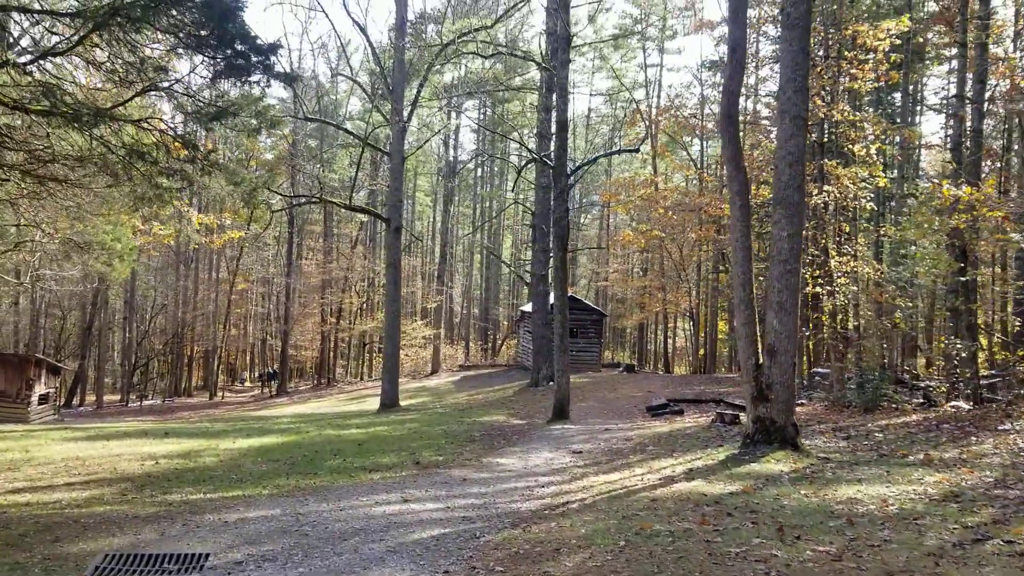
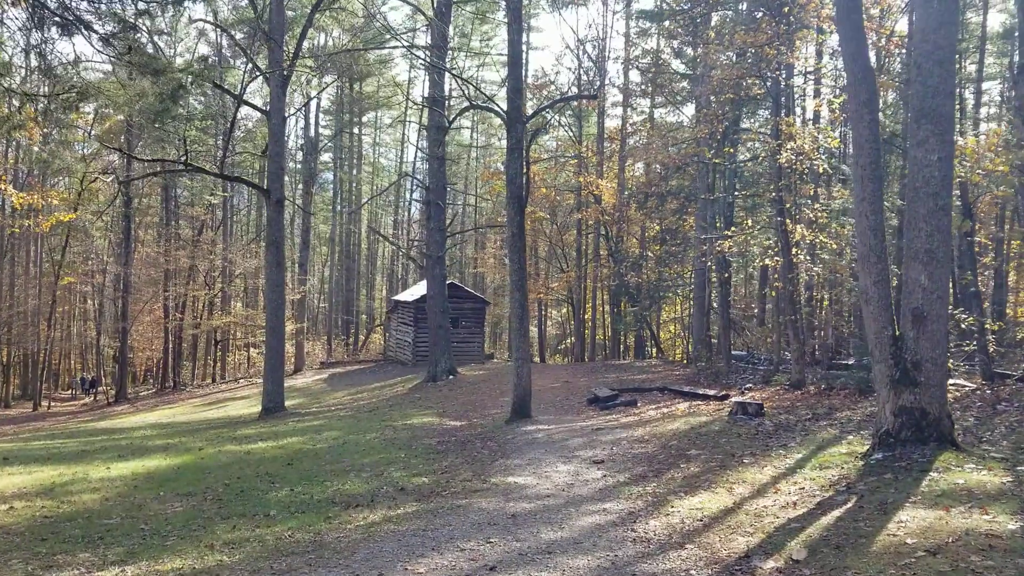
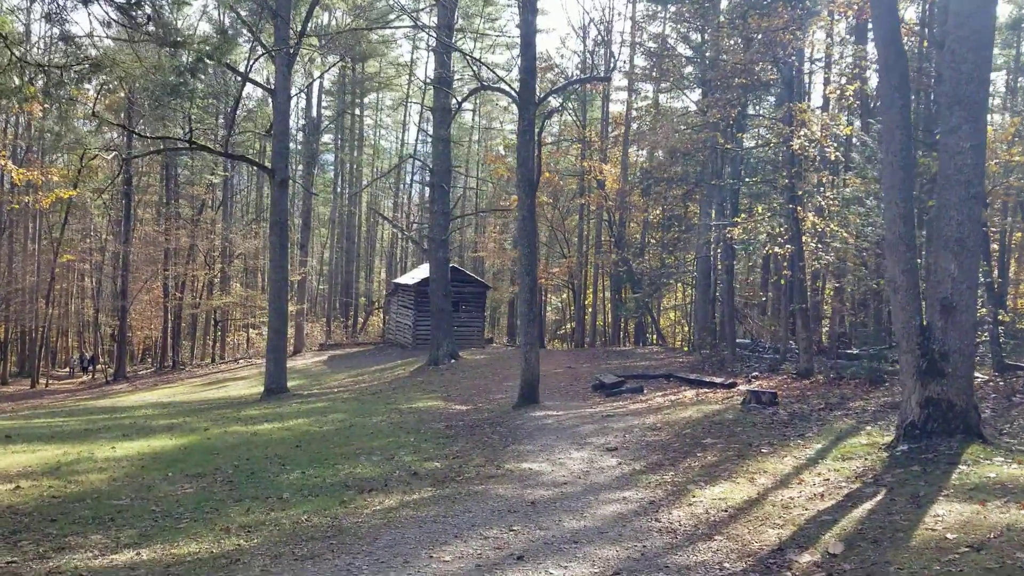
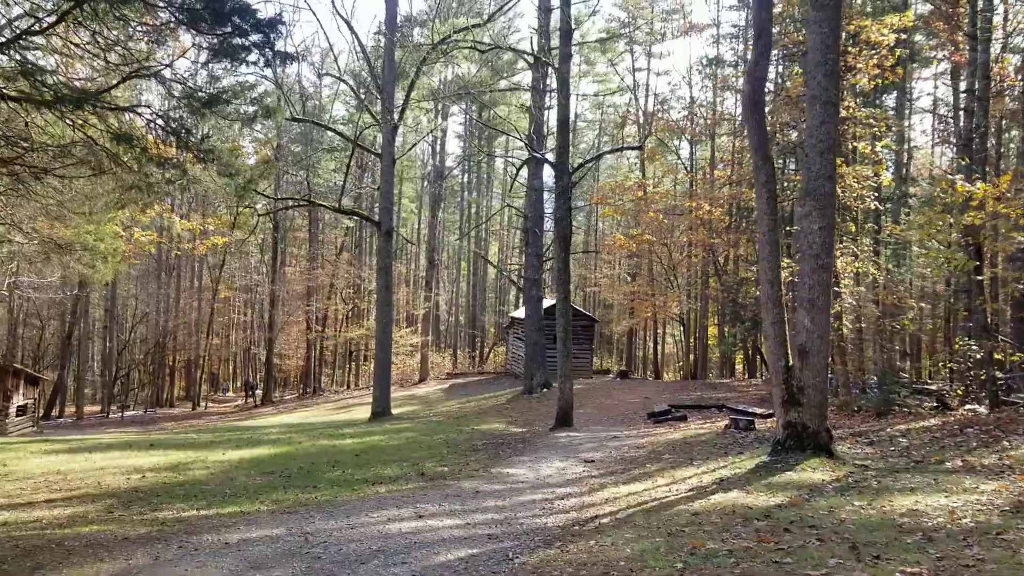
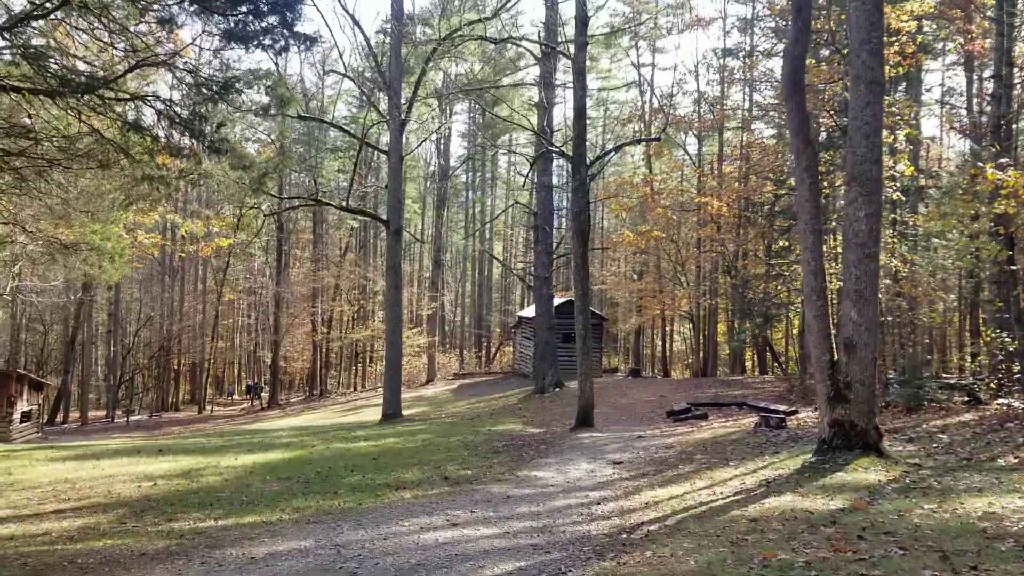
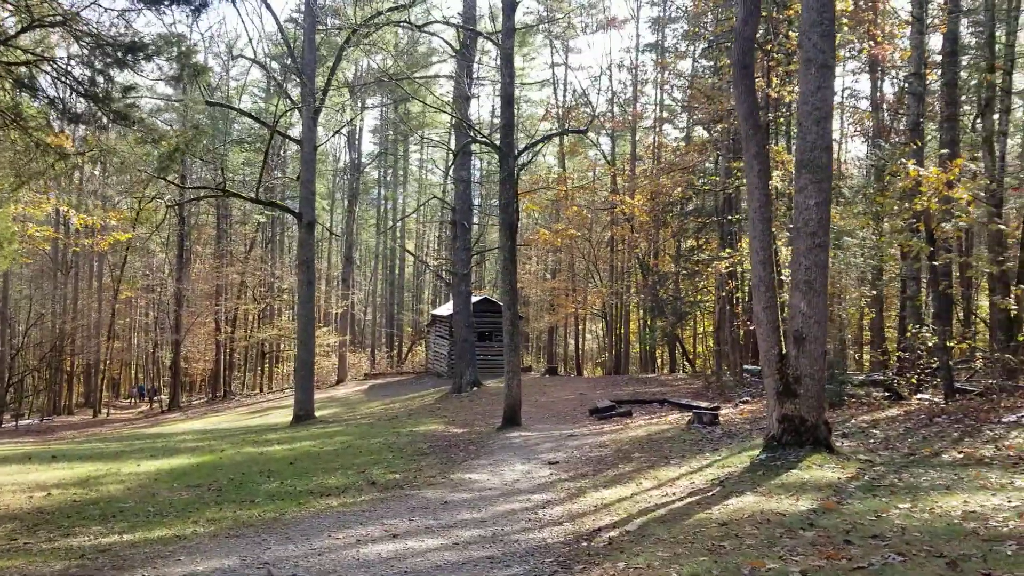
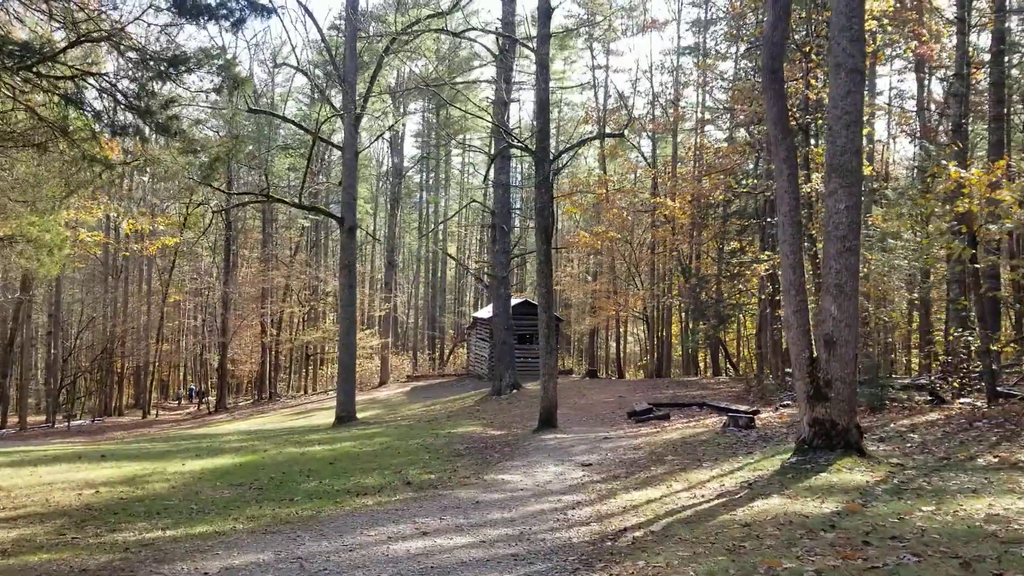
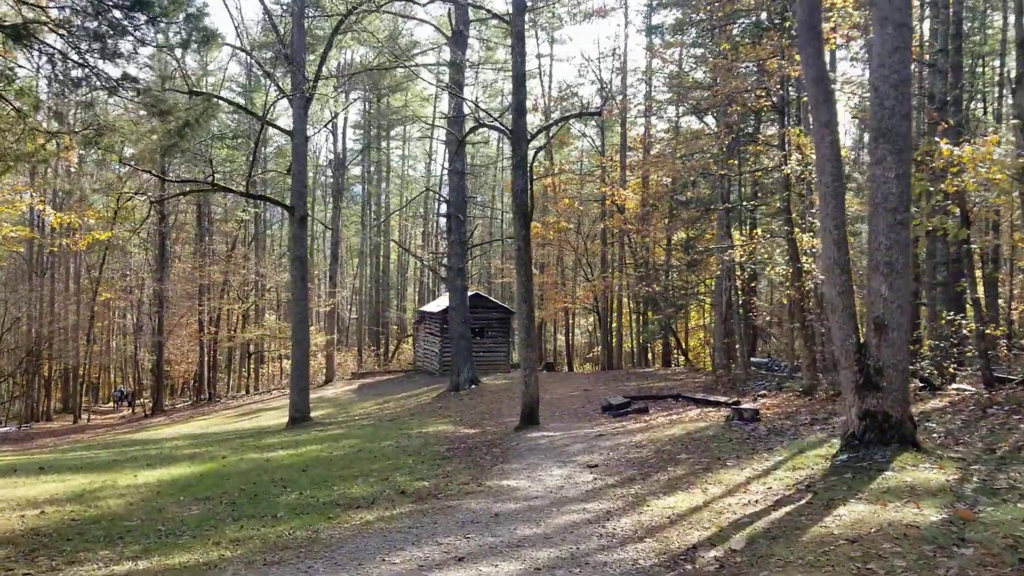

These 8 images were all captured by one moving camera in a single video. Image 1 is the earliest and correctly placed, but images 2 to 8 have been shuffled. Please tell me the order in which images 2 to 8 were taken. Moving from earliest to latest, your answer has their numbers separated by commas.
4, 5, 7, 6, 8, 2, 3
